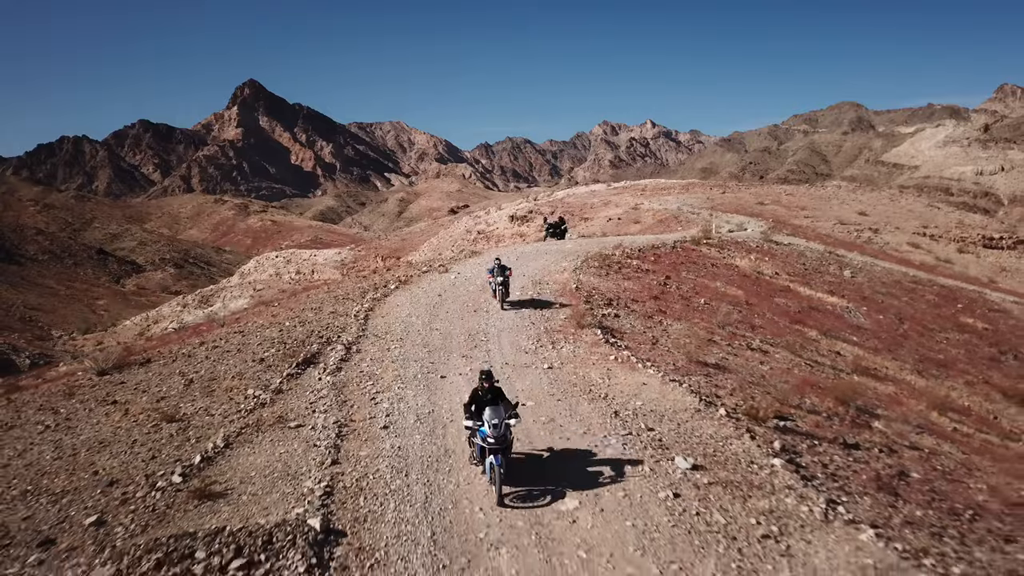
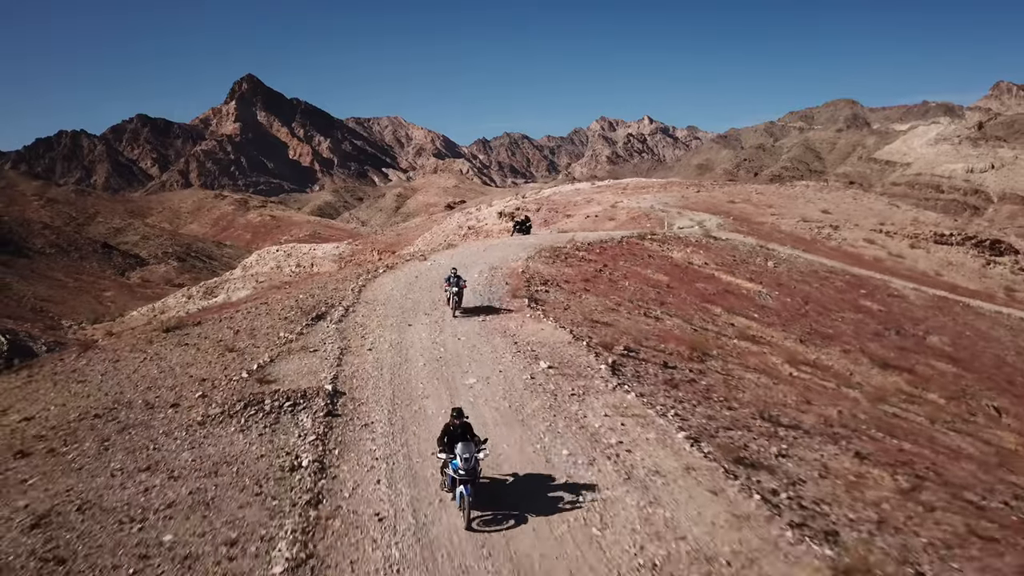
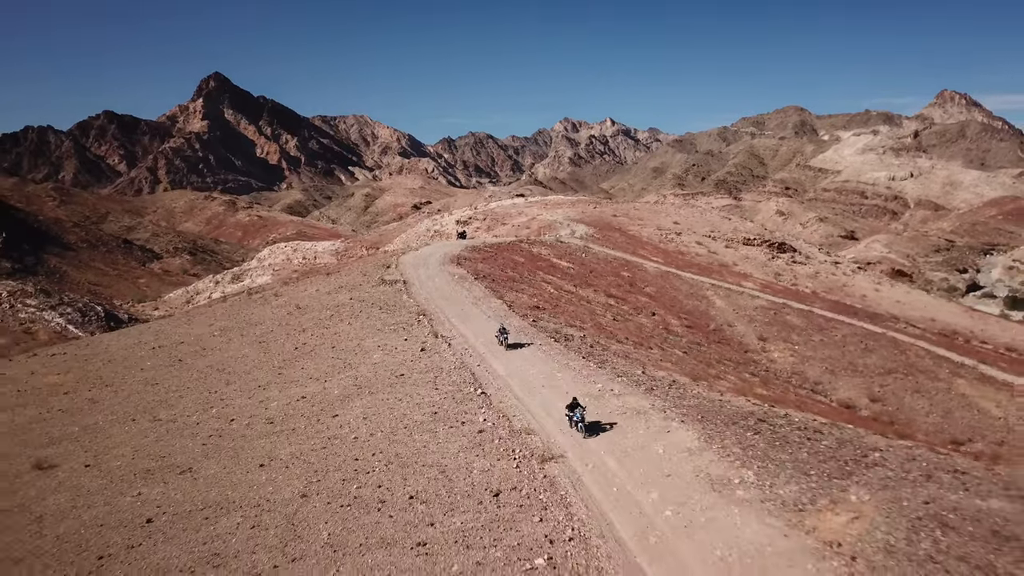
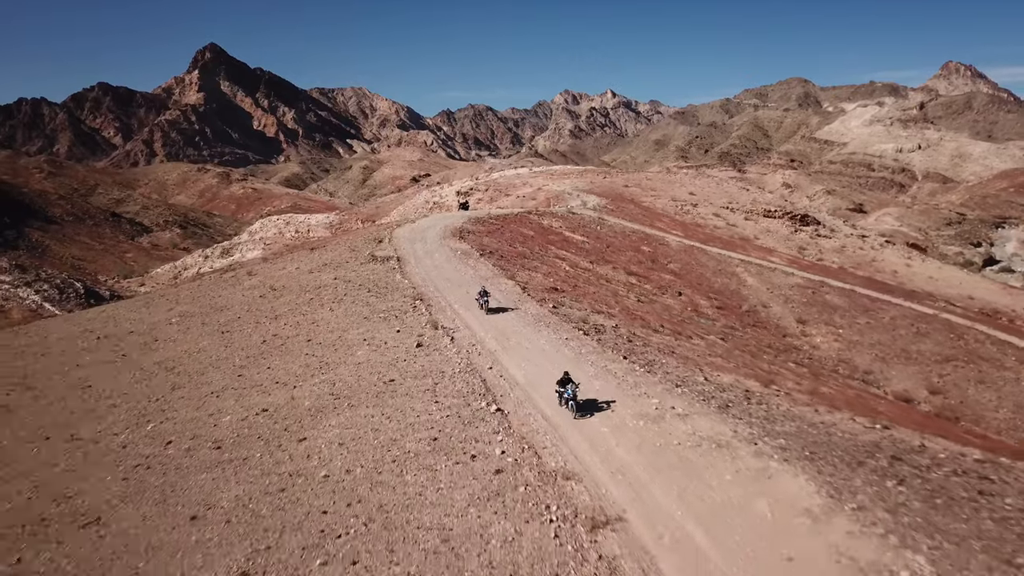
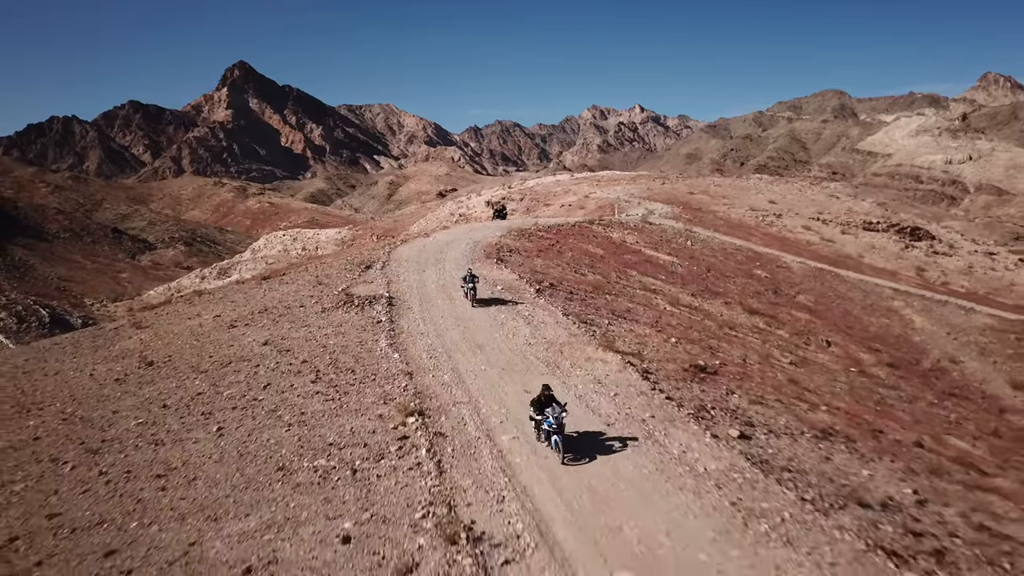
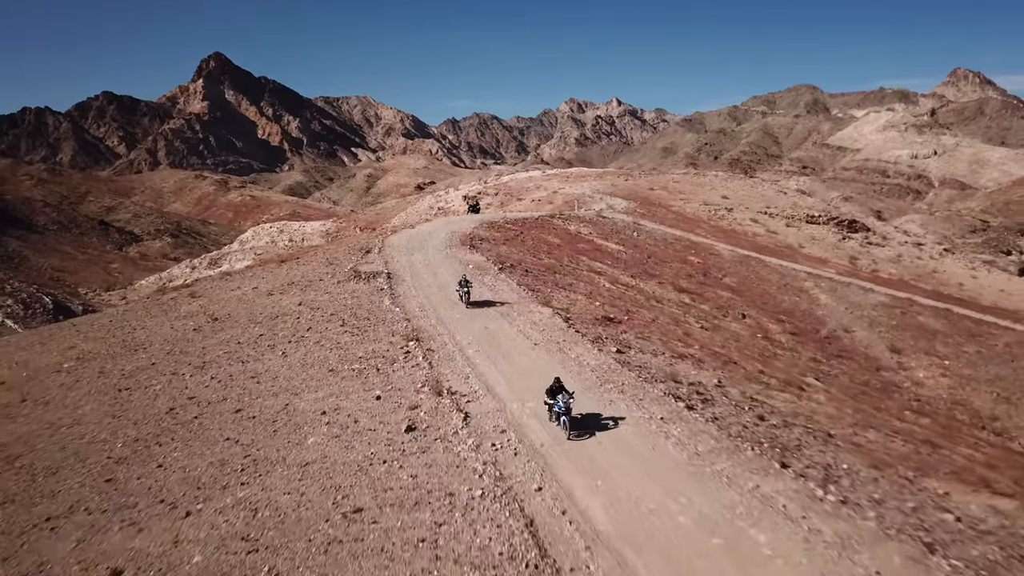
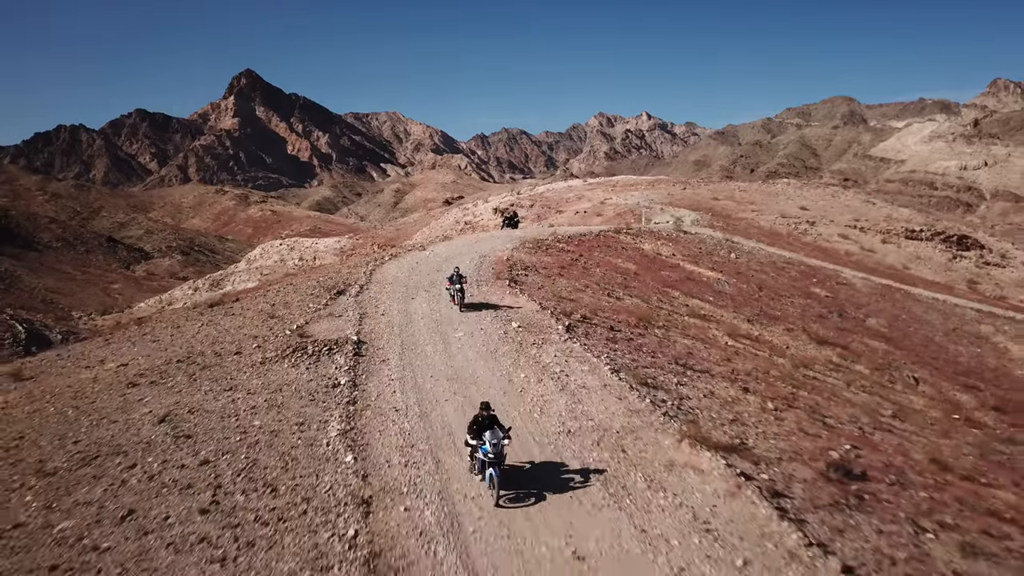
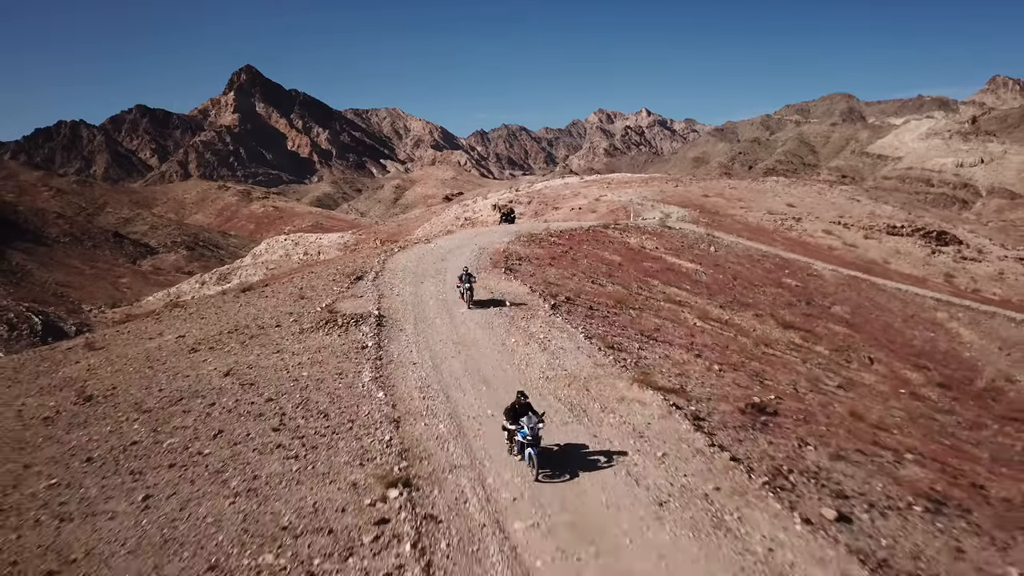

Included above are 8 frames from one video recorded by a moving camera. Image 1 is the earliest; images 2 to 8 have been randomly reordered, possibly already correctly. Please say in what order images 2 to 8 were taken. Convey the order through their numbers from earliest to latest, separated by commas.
2, 7, 8, 5, 6, 4, 3
